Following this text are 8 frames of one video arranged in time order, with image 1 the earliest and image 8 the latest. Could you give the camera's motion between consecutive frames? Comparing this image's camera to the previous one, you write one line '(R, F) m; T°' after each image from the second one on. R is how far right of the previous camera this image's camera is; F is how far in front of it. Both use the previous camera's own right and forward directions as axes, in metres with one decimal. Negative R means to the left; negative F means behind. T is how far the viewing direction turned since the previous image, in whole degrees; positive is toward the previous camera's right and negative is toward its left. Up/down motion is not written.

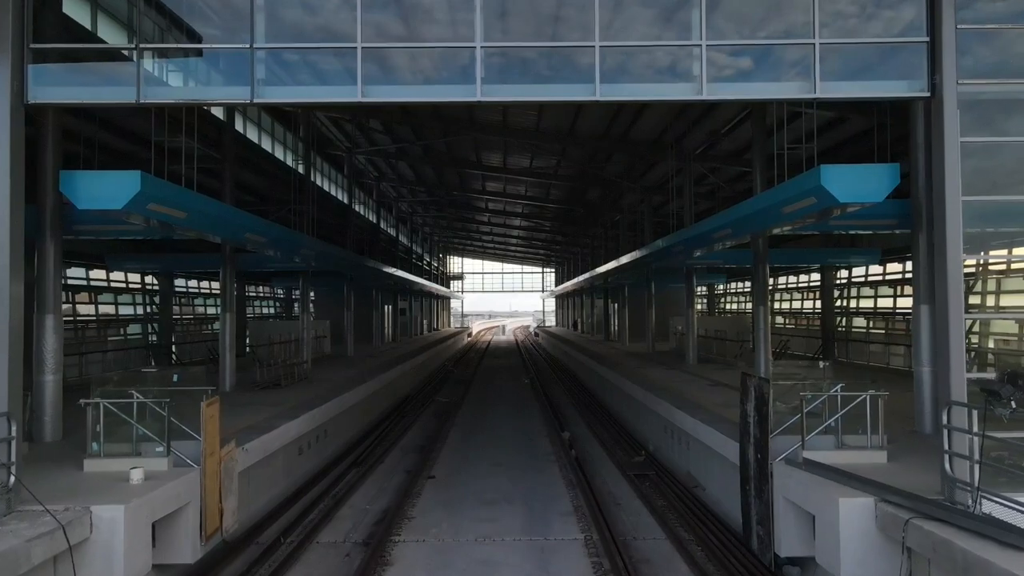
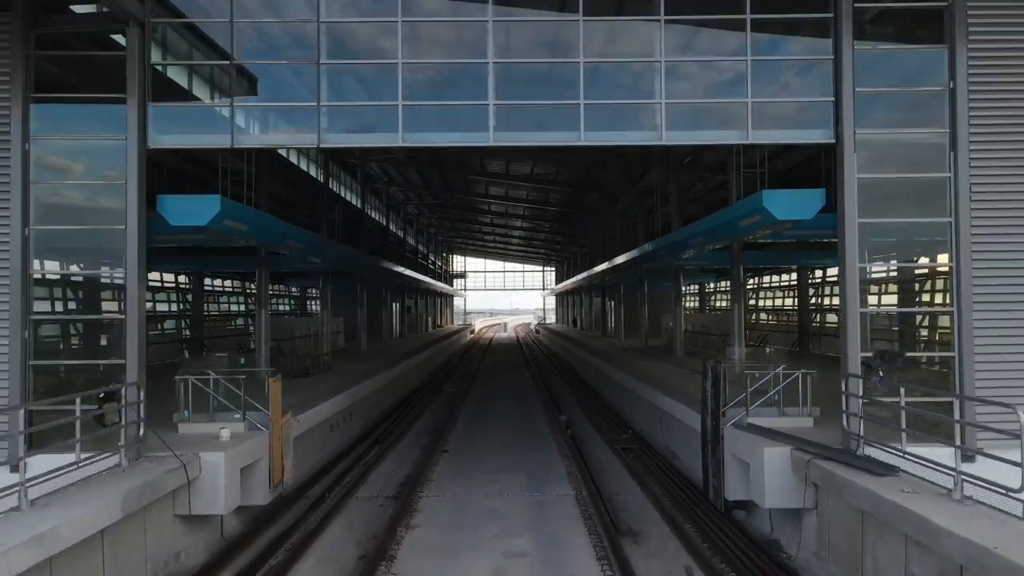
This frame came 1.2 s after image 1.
(0.0, -1.5) m; 0°
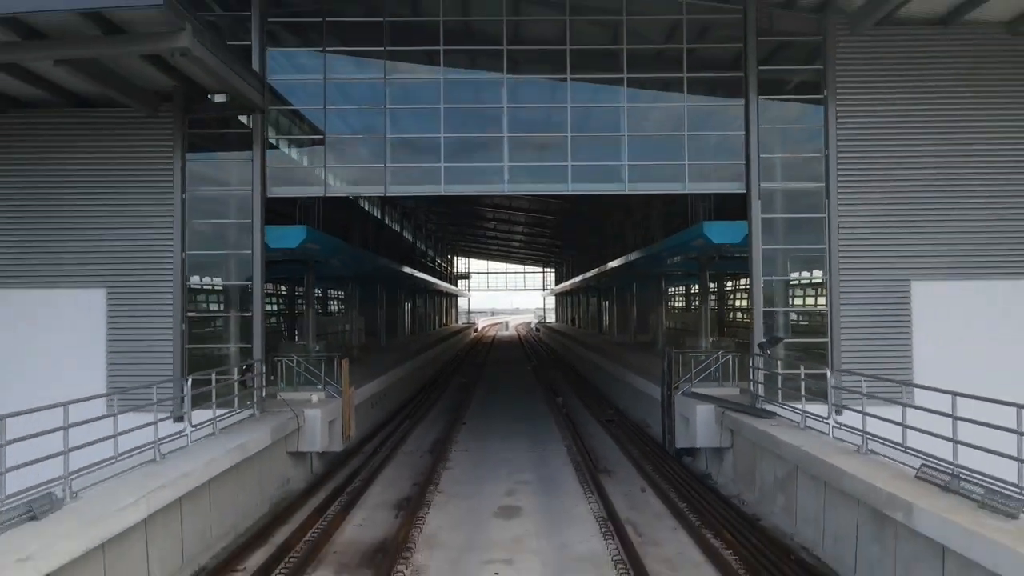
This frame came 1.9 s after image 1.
(-0.1, -2.6) m; 0°
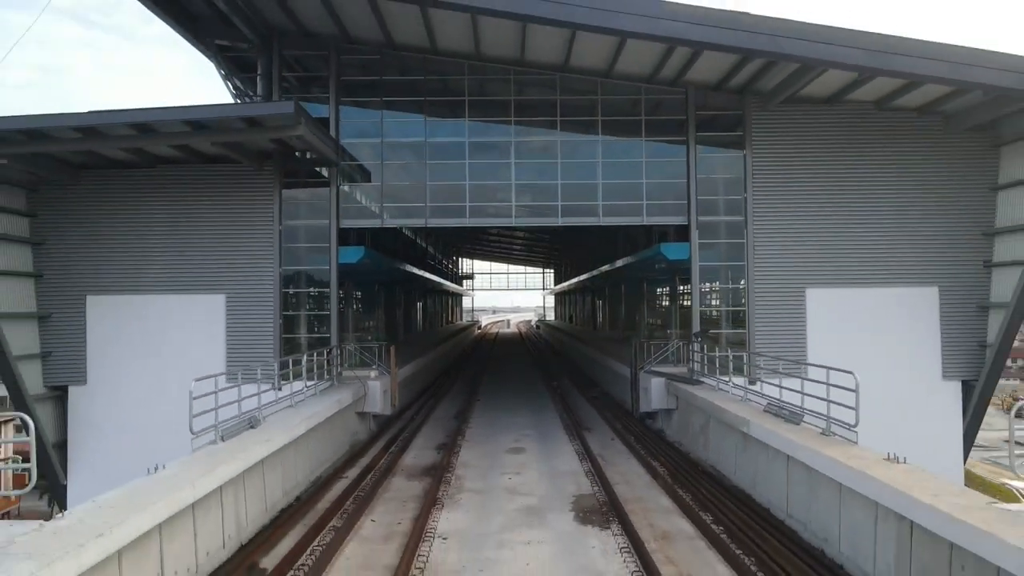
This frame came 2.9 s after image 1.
(-0.1, -3.3) m; 0°
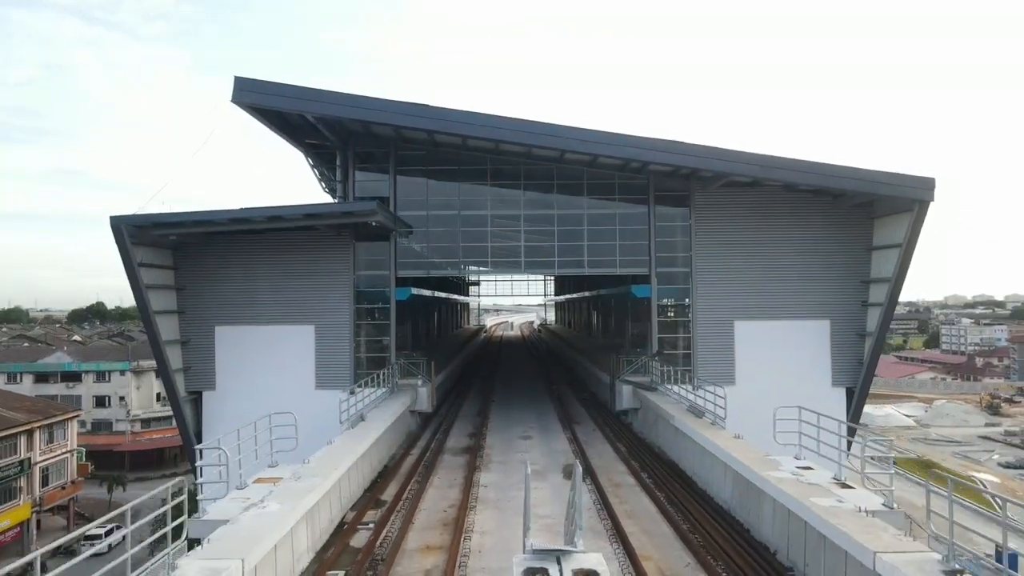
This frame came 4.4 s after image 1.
(-0.2, -4.6) m; 0°
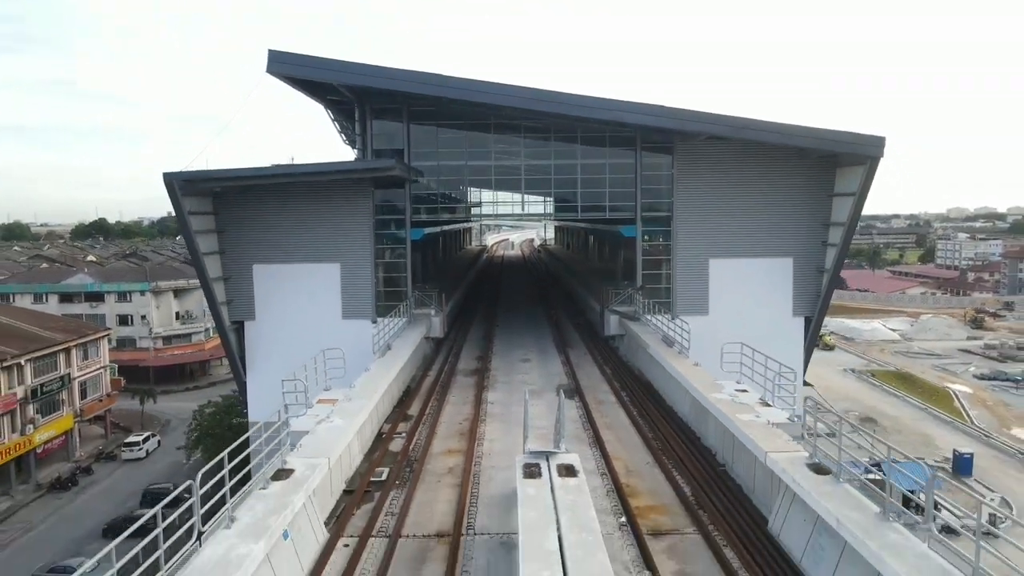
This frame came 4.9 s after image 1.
(0.0, -2.2) m; 0°
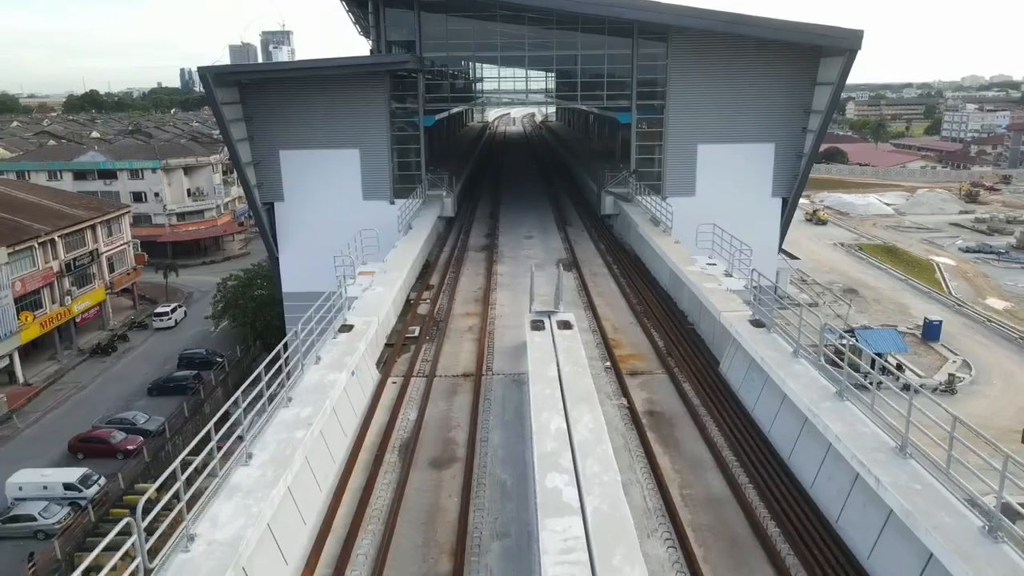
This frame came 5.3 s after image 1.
(-0.1, -2.1) m; 0°
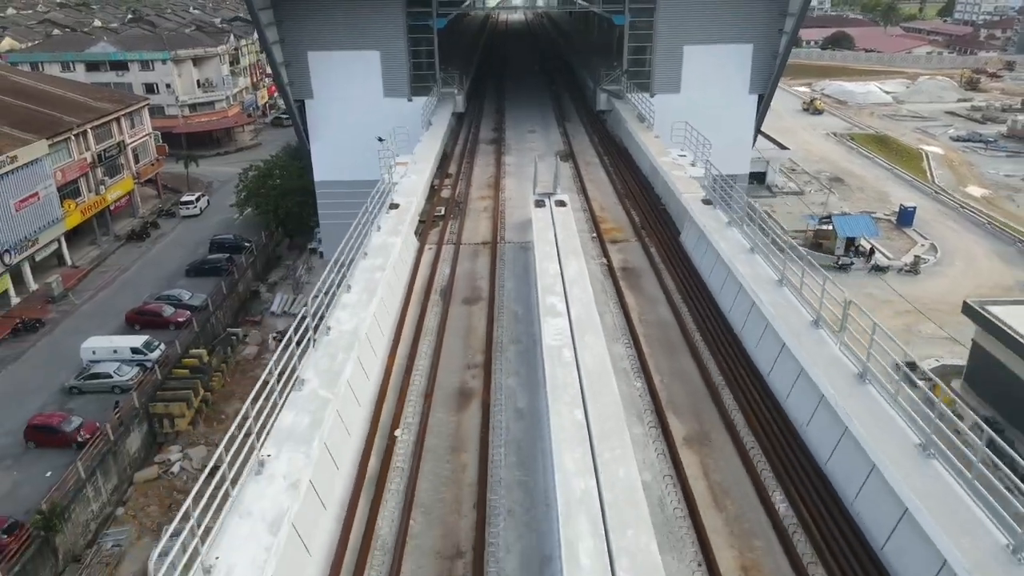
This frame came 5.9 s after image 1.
(-0.1, -3.2) m; 0°
